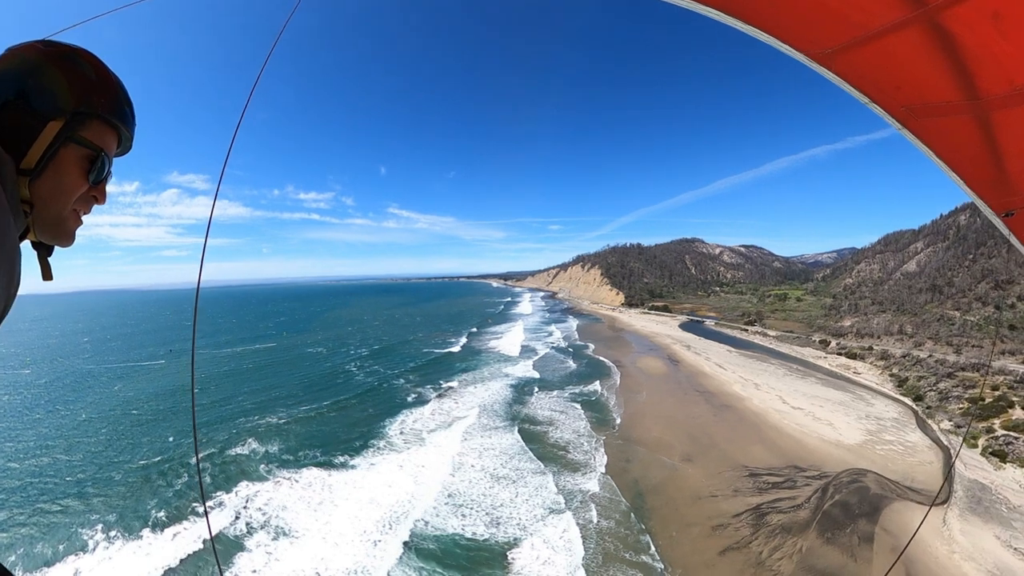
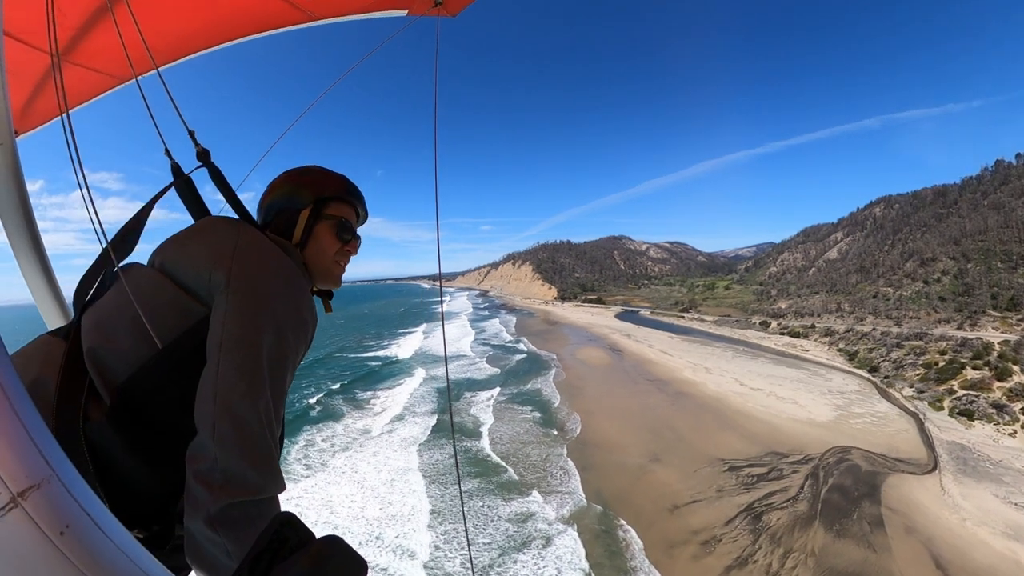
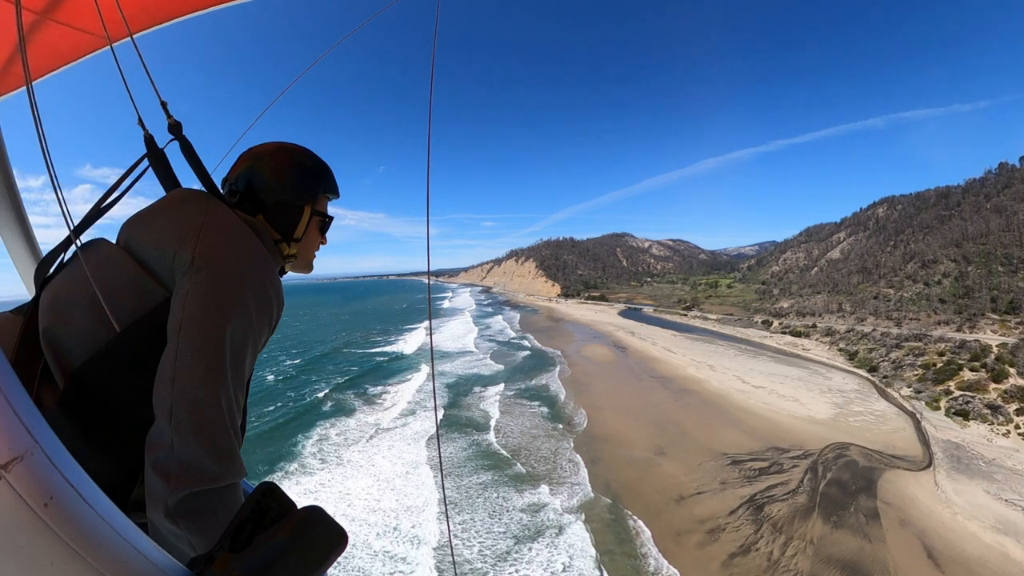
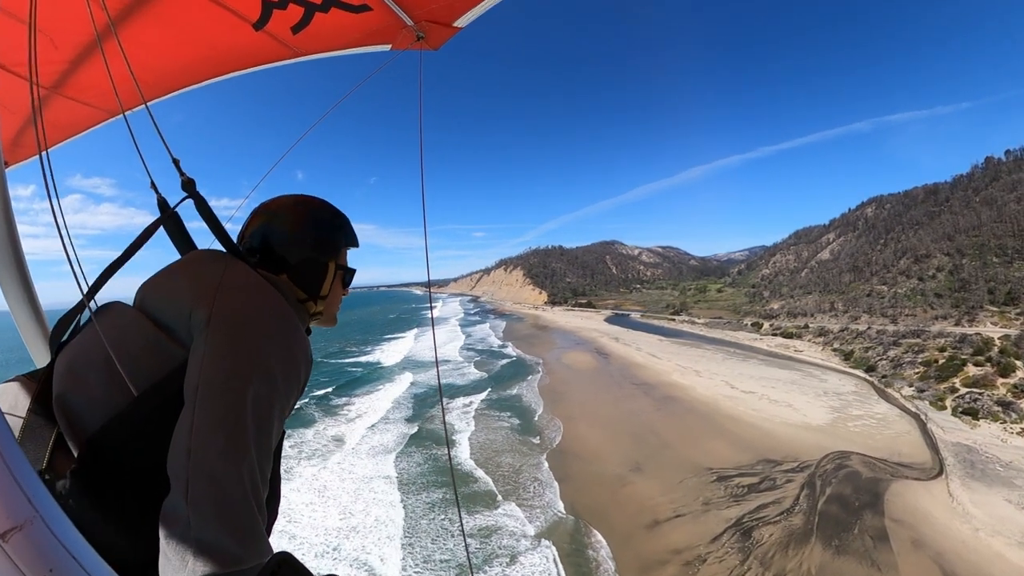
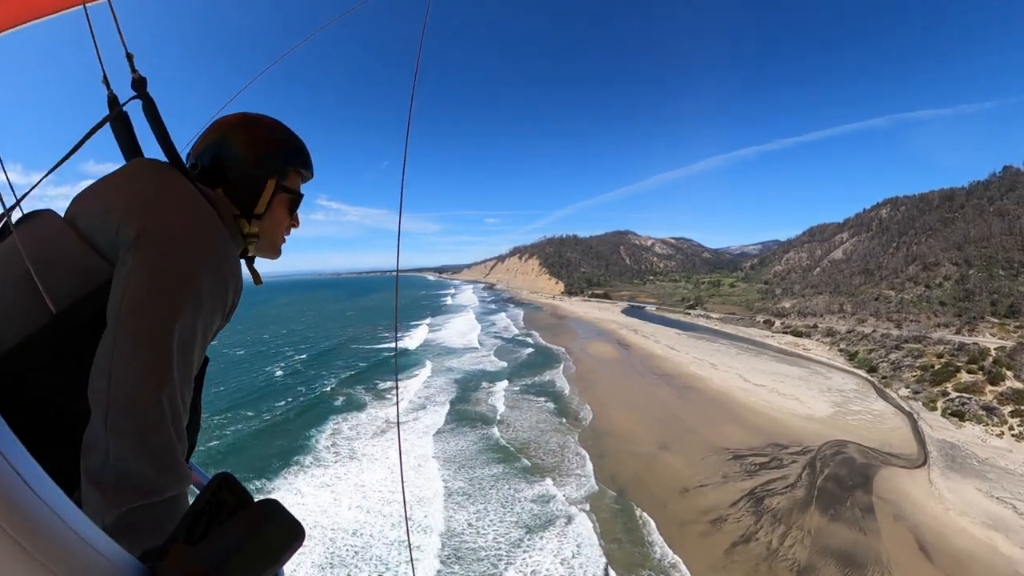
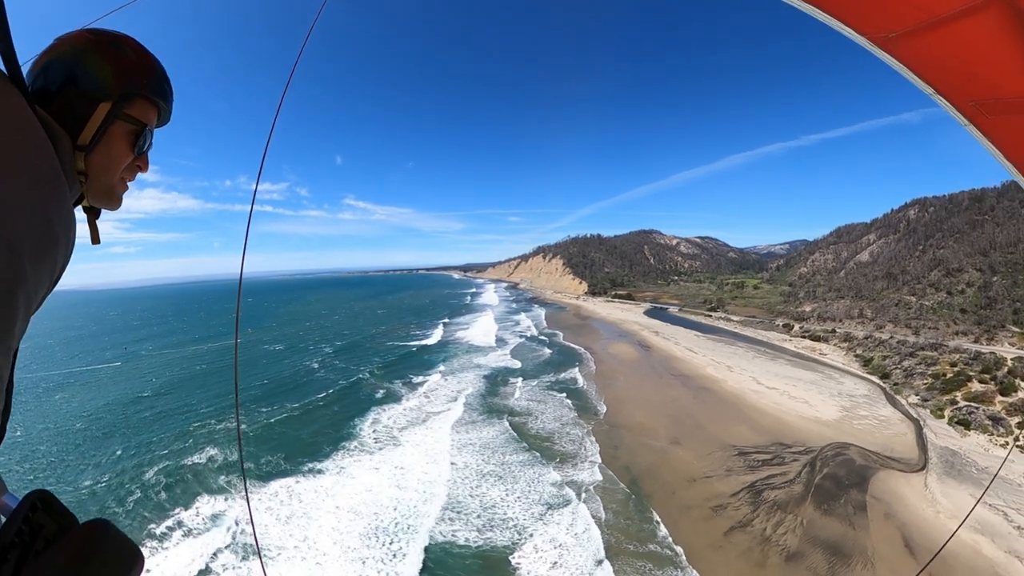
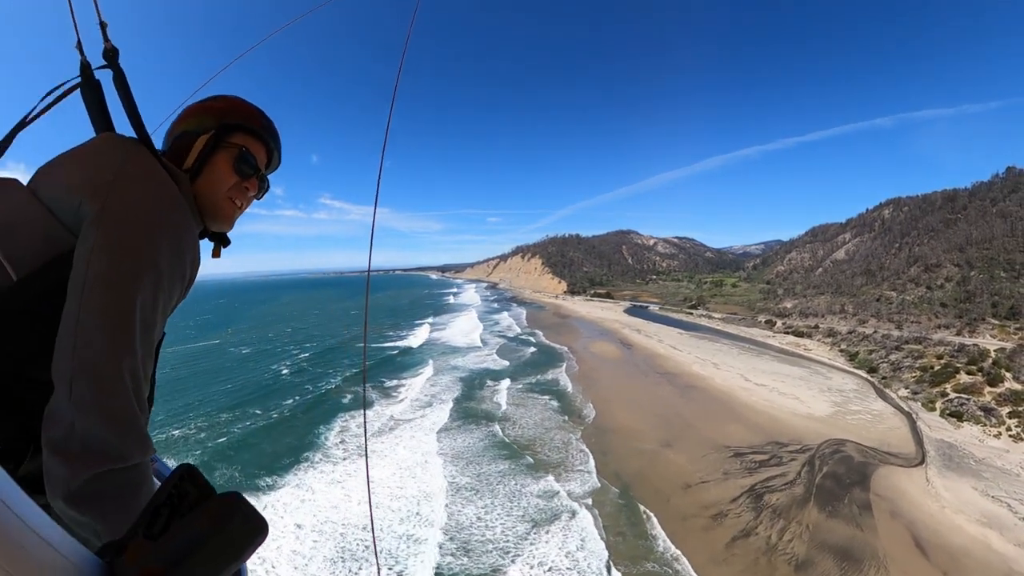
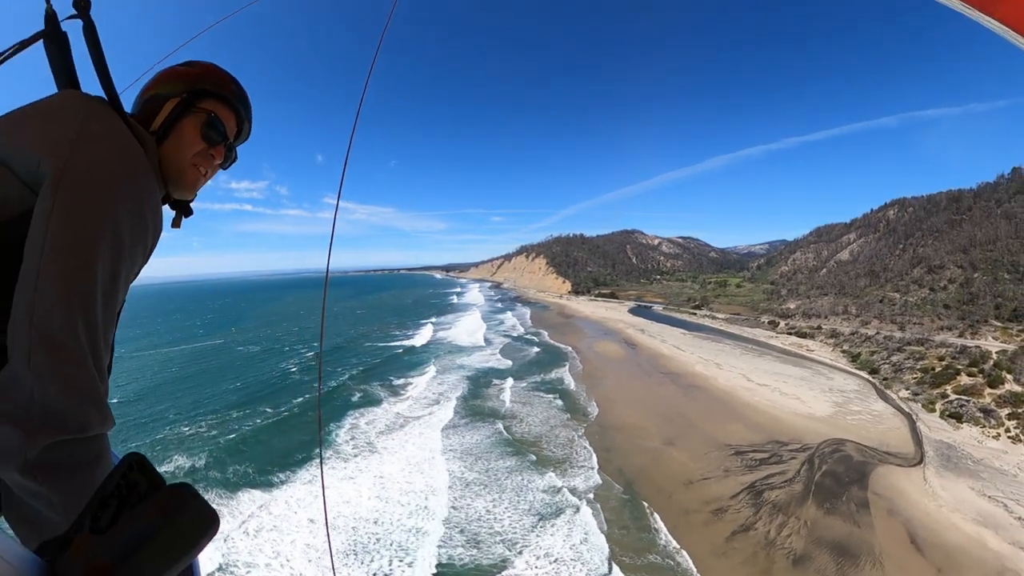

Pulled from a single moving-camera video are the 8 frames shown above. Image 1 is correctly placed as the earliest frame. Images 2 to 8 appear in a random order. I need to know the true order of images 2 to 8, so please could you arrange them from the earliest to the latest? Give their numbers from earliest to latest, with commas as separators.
6, 8, 7, 5, 3, 2, 4
